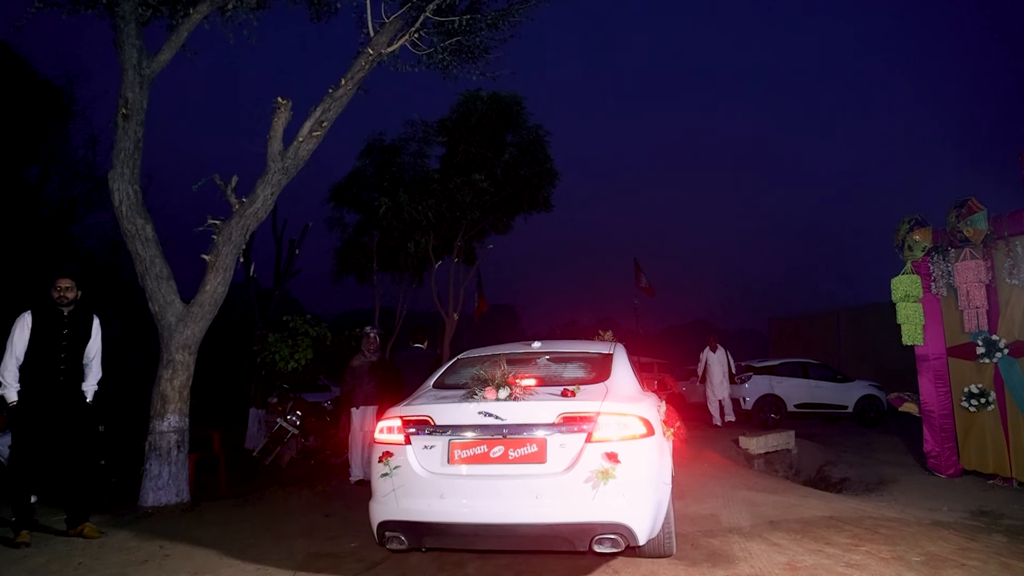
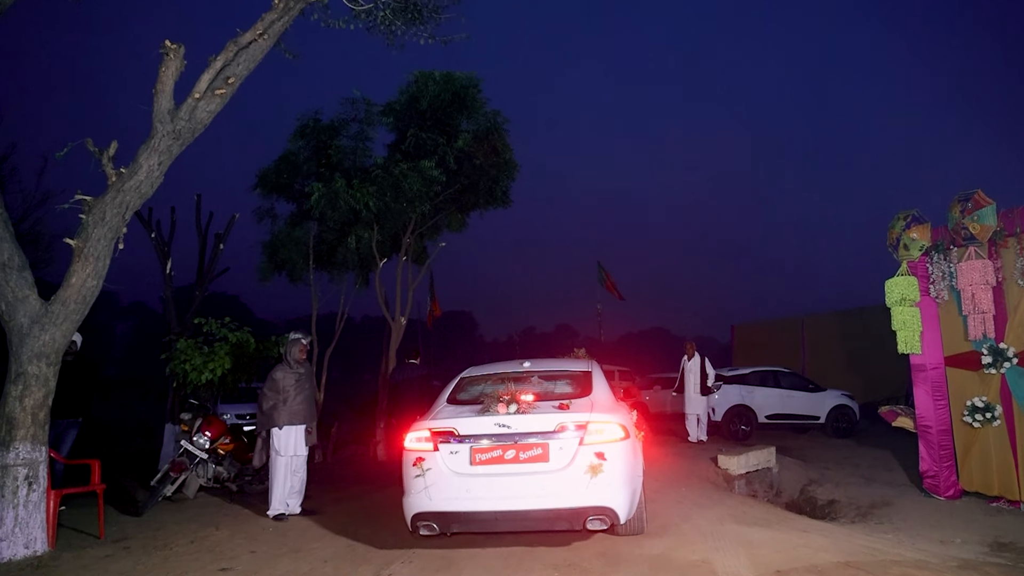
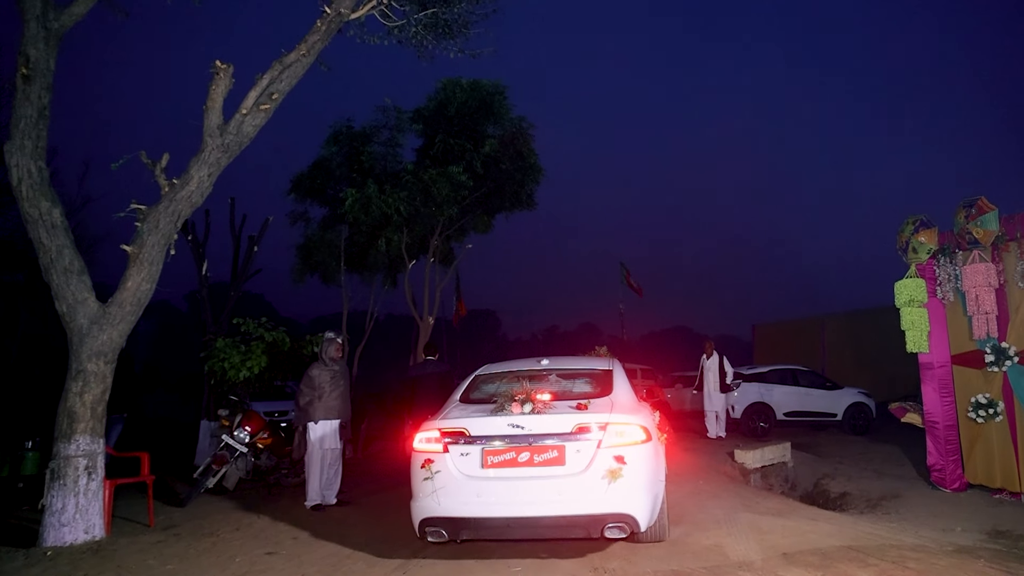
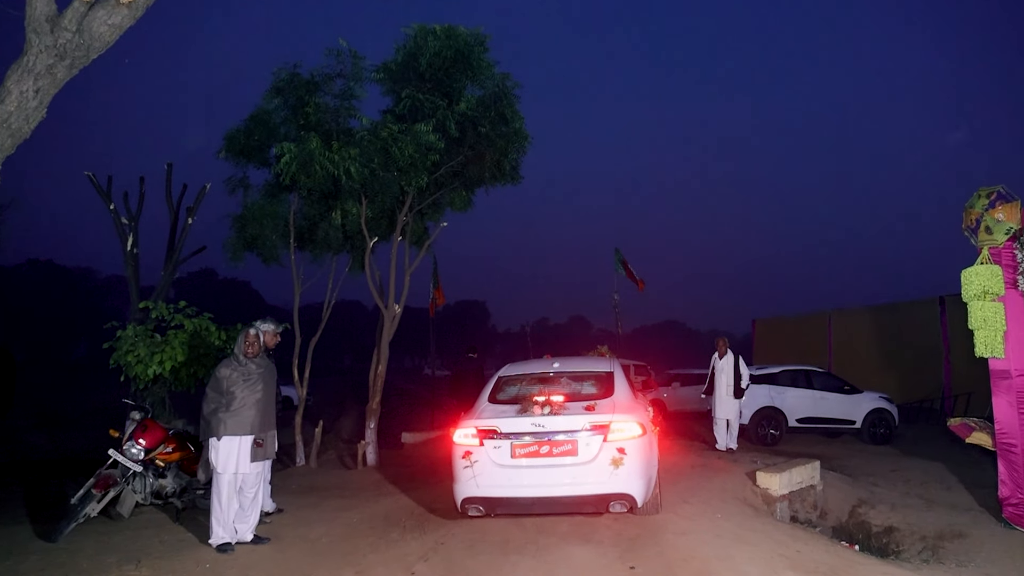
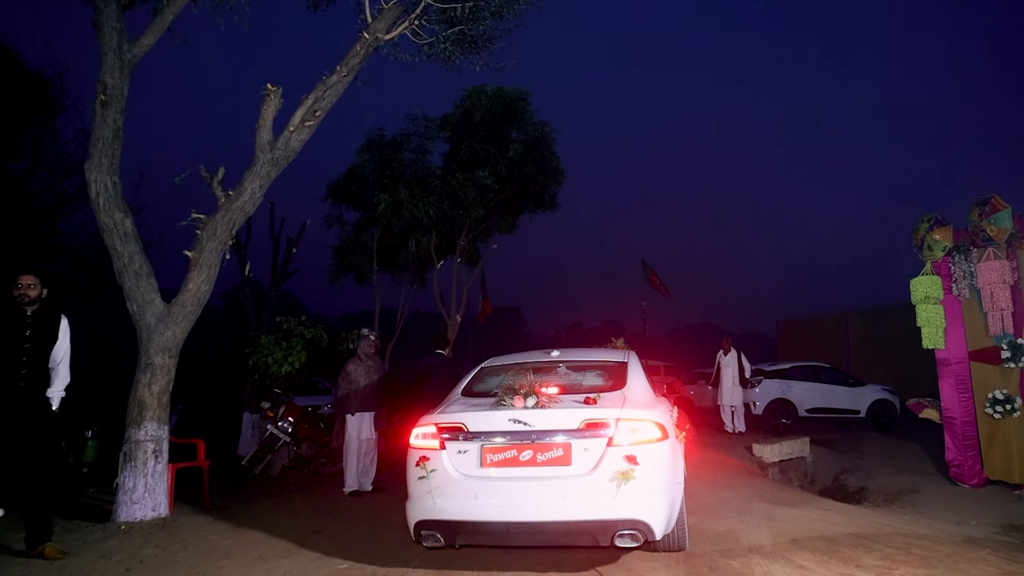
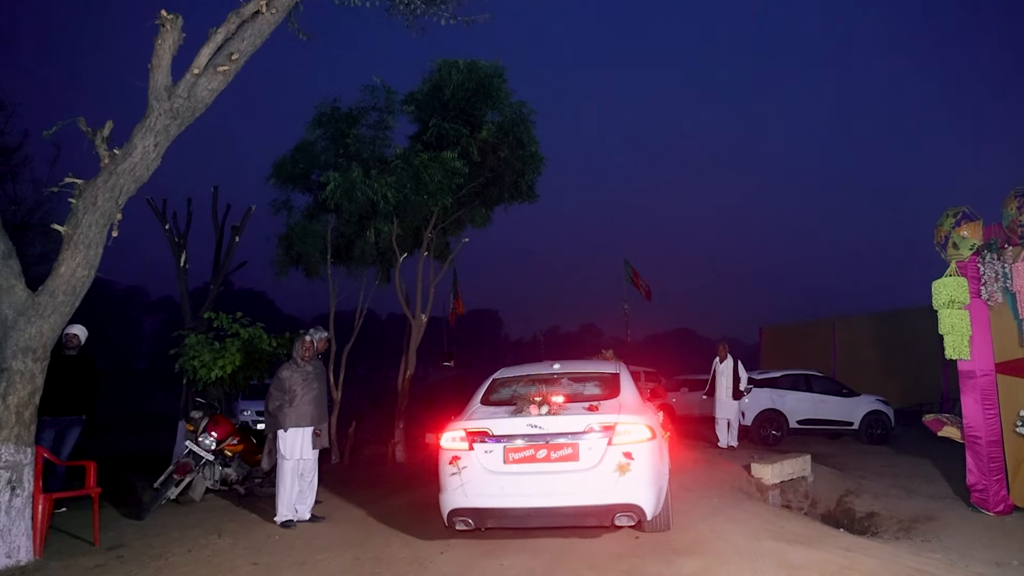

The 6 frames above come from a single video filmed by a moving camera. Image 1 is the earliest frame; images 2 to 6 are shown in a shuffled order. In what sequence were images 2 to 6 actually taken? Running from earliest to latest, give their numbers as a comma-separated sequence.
5, 3, 2, 6, 4
